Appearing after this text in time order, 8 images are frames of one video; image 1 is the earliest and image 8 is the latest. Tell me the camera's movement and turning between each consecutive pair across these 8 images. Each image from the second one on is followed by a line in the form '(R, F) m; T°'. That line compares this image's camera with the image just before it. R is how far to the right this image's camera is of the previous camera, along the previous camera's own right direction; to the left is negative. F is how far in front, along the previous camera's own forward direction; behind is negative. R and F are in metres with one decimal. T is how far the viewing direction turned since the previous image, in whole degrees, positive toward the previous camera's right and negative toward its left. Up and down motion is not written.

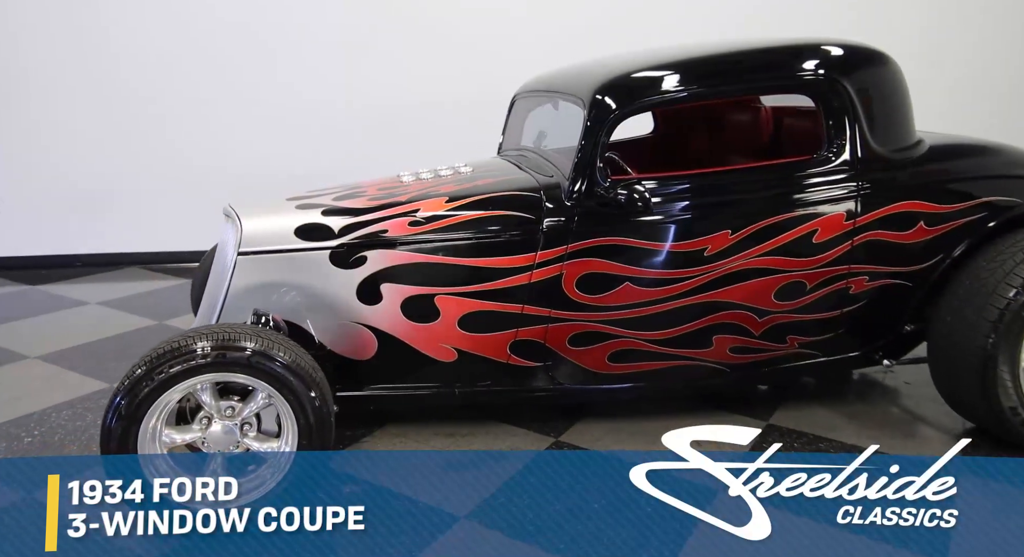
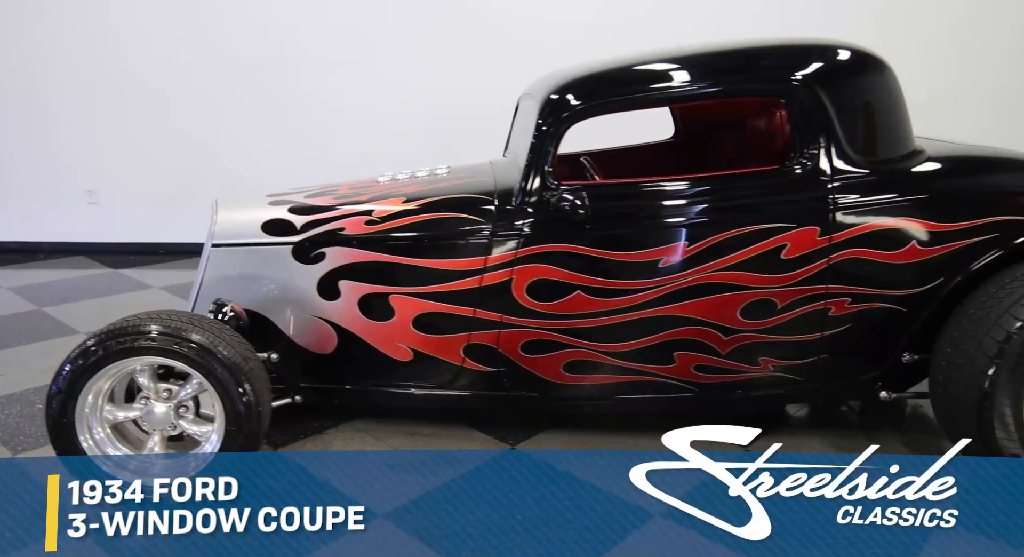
(+0.5, +0.1) m; -9°
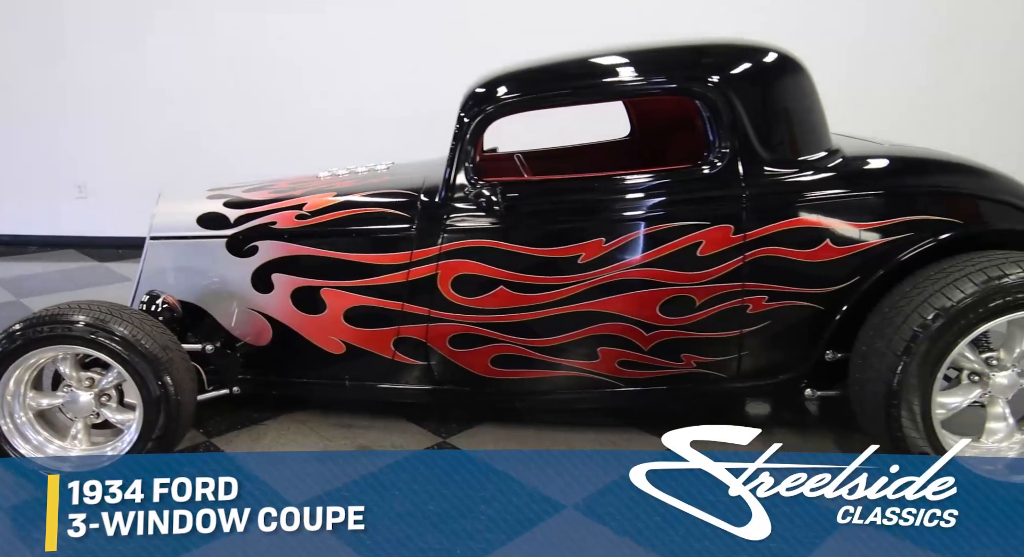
(+0.3, 0.0) m; -1°
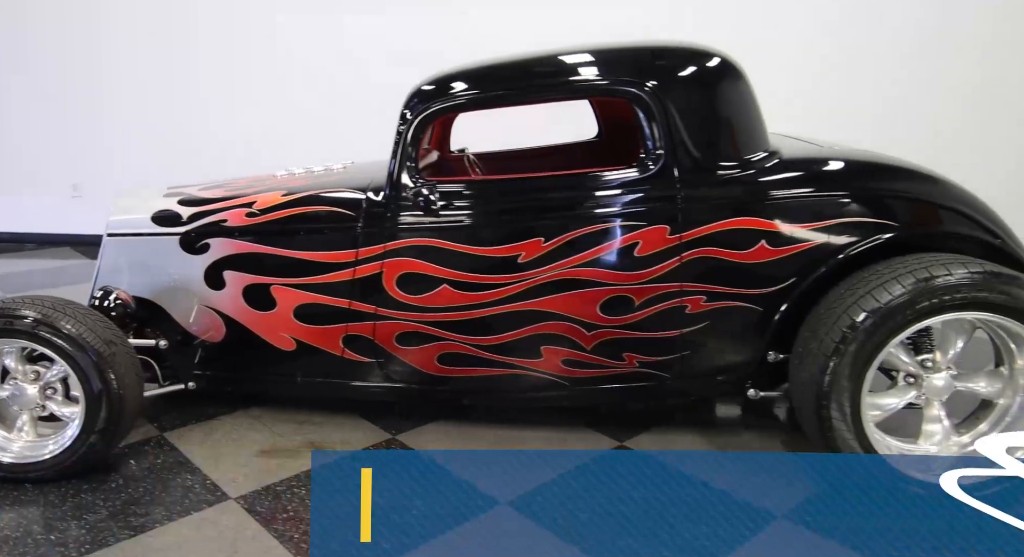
(+0.2, 0.0) m; -1°
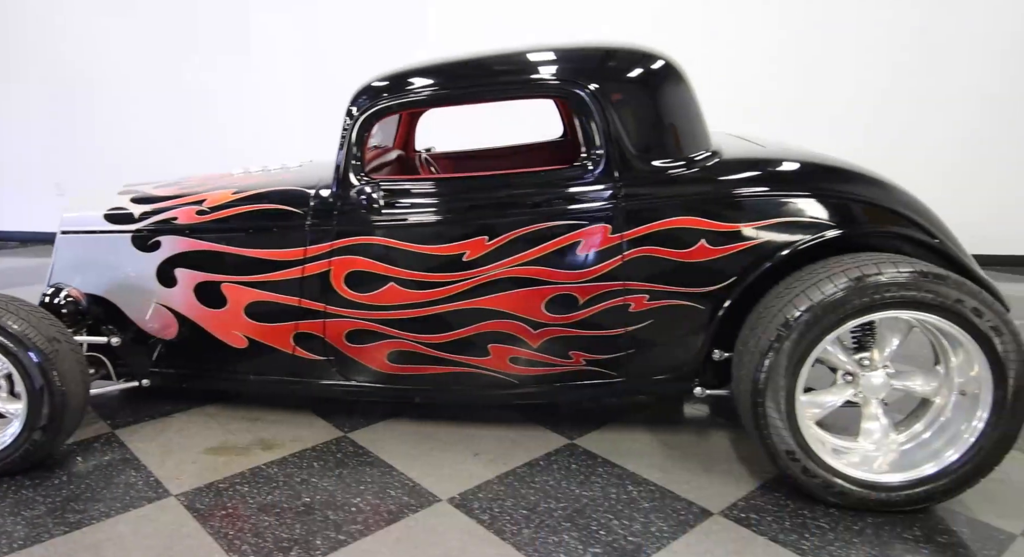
(+0.1, 0.0) m; 0°
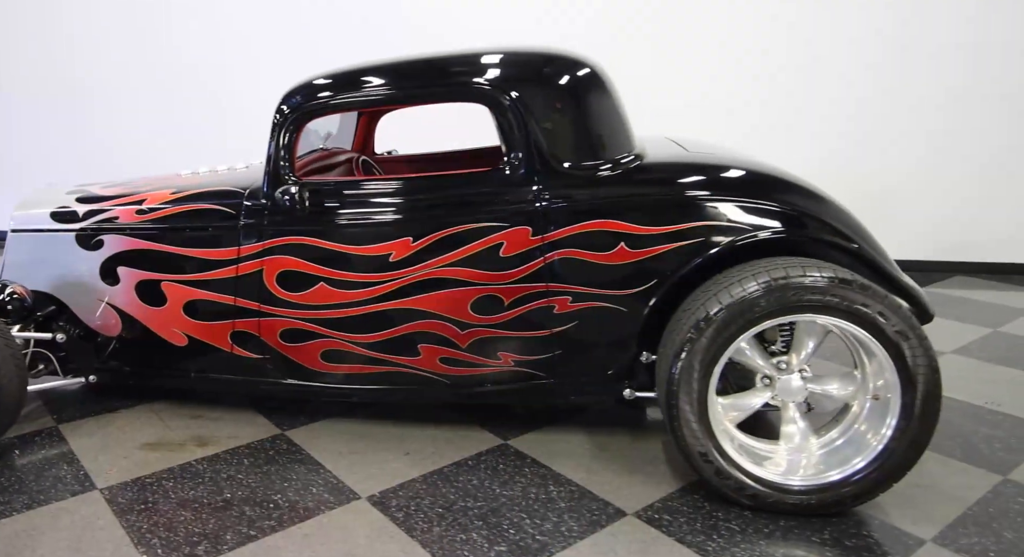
(+0.2, 0.0) m; -1°
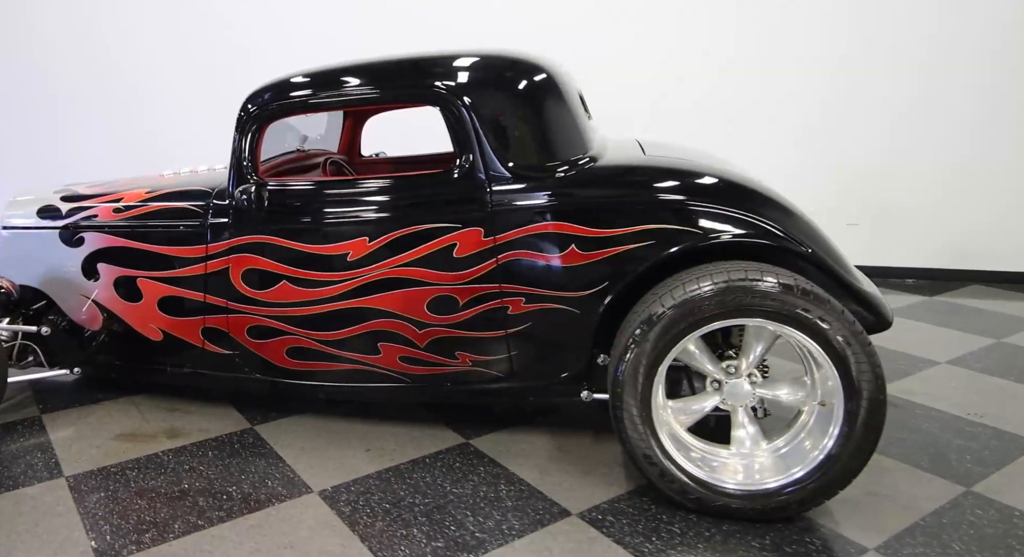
(+0.2, 0.0) m; -3°
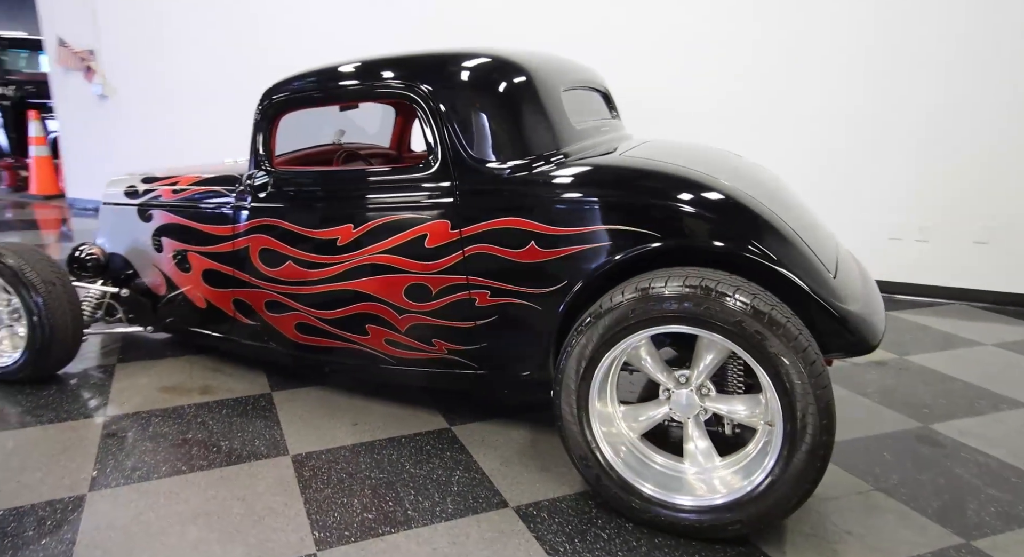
(+0.5, 0.0) m; -13°
